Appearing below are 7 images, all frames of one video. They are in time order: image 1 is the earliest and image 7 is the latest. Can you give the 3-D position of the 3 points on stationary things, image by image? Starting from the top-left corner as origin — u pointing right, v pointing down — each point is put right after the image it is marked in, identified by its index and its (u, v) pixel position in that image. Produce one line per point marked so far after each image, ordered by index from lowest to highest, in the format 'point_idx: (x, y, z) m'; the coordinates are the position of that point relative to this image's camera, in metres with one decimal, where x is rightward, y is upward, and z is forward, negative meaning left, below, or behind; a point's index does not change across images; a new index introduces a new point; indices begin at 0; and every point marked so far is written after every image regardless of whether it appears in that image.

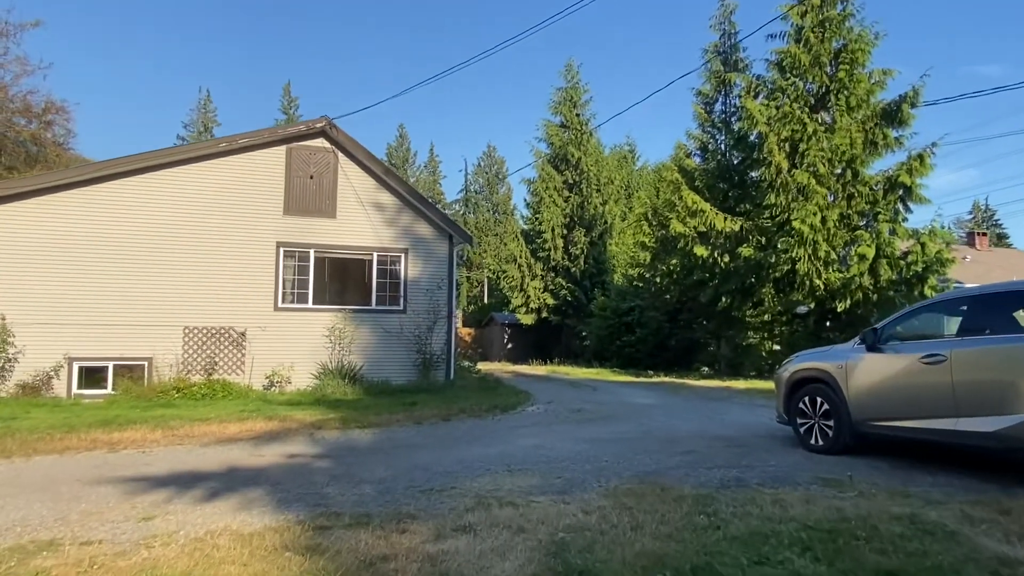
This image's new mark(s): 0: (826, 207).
0: (+8.6, +2.2, +18.0) m
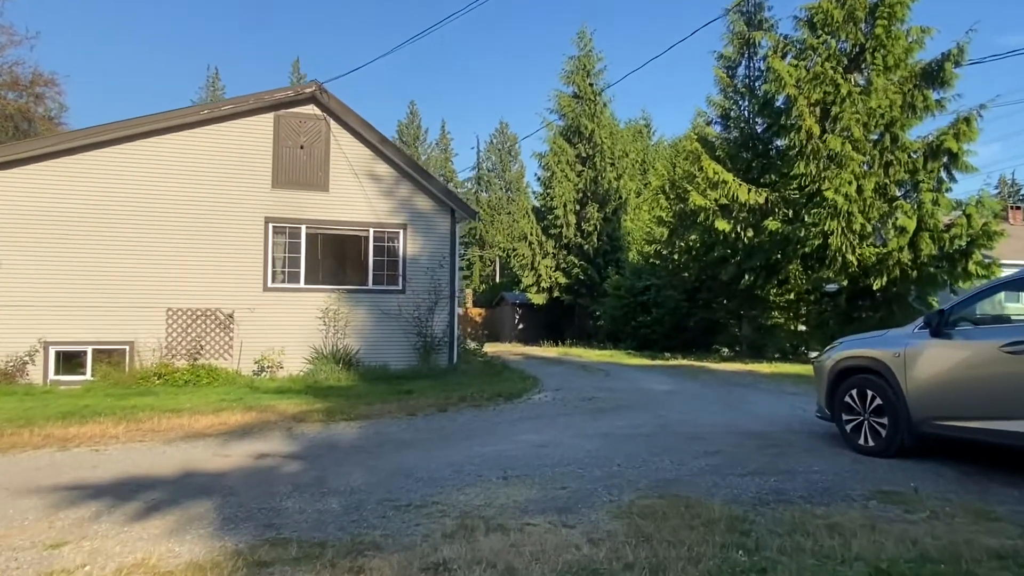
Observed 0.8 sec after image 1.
0: (+8.7, +2.8, +16.5) m
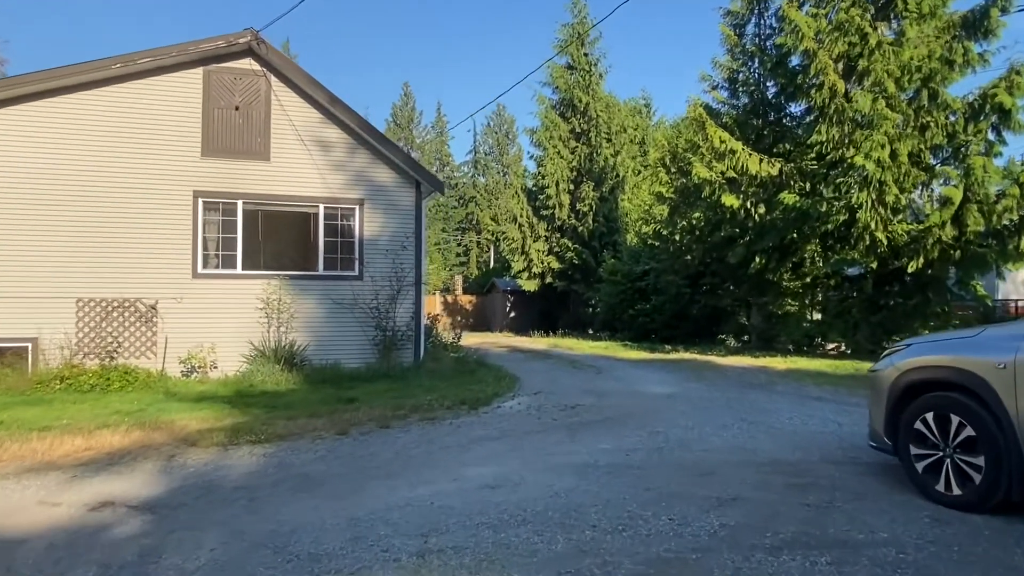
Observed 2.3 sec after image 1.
0: (+8.2, +3.2, +14.1) m
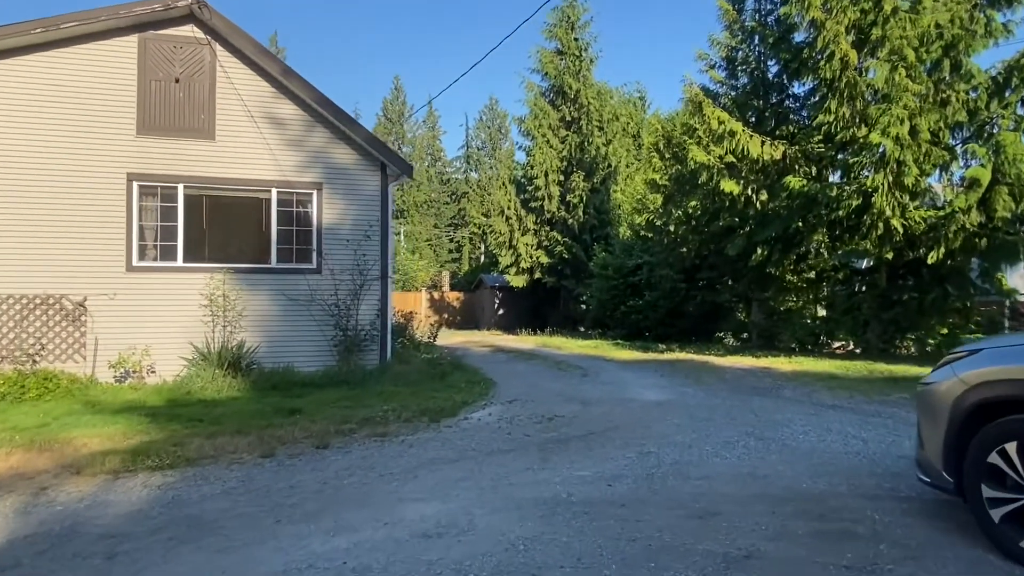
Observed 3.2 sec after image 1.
0: (+7.7, +3.3, +12.7) m
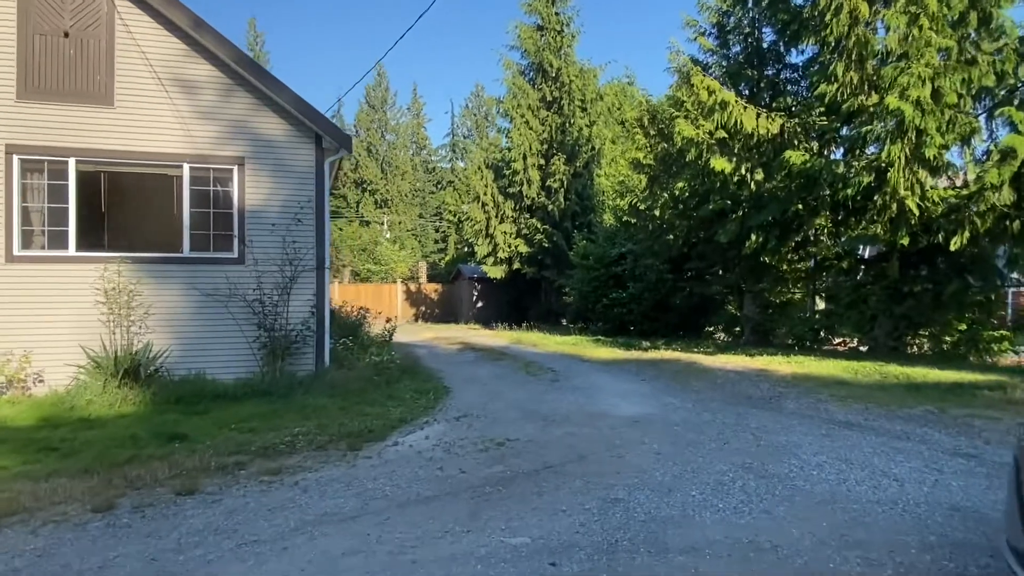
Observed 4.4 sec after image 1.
0: (+7.0, +3.5, +10.9) m
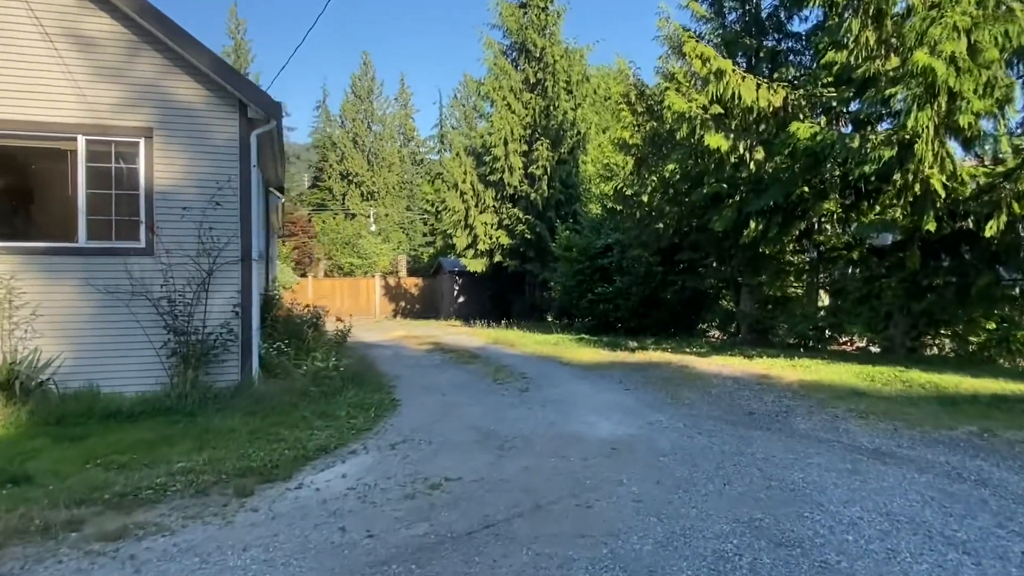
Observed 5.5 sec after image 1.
0: (+6.4, +3.6, +9.3) m
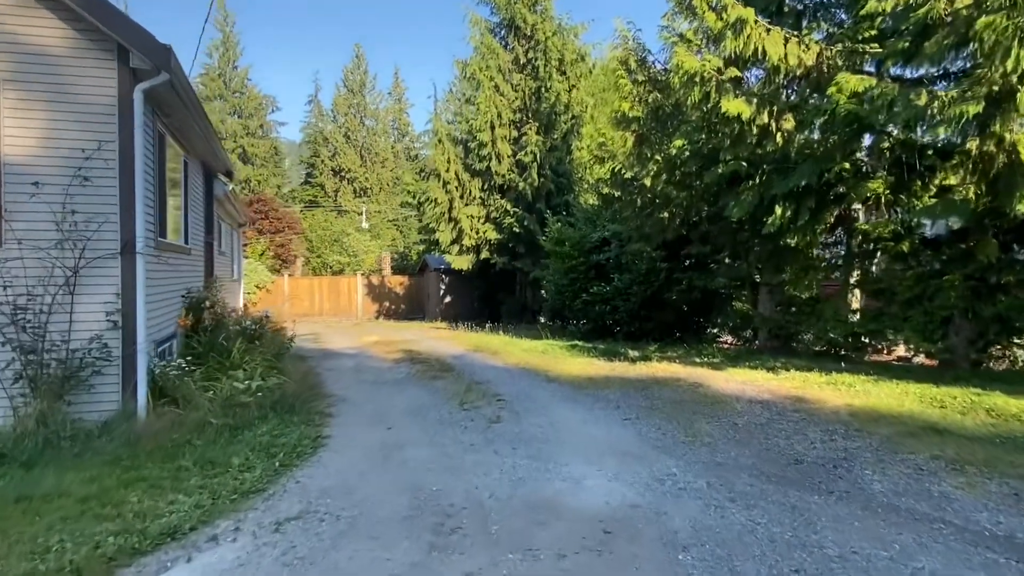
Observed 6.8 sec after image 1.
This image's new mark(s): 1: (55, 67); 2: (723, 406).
0: (+6.0, +3.6, +7.1) m
1: (-4.8, +2.3, +7.1) m
2: (+2.6, -1.4, +8.2) m
